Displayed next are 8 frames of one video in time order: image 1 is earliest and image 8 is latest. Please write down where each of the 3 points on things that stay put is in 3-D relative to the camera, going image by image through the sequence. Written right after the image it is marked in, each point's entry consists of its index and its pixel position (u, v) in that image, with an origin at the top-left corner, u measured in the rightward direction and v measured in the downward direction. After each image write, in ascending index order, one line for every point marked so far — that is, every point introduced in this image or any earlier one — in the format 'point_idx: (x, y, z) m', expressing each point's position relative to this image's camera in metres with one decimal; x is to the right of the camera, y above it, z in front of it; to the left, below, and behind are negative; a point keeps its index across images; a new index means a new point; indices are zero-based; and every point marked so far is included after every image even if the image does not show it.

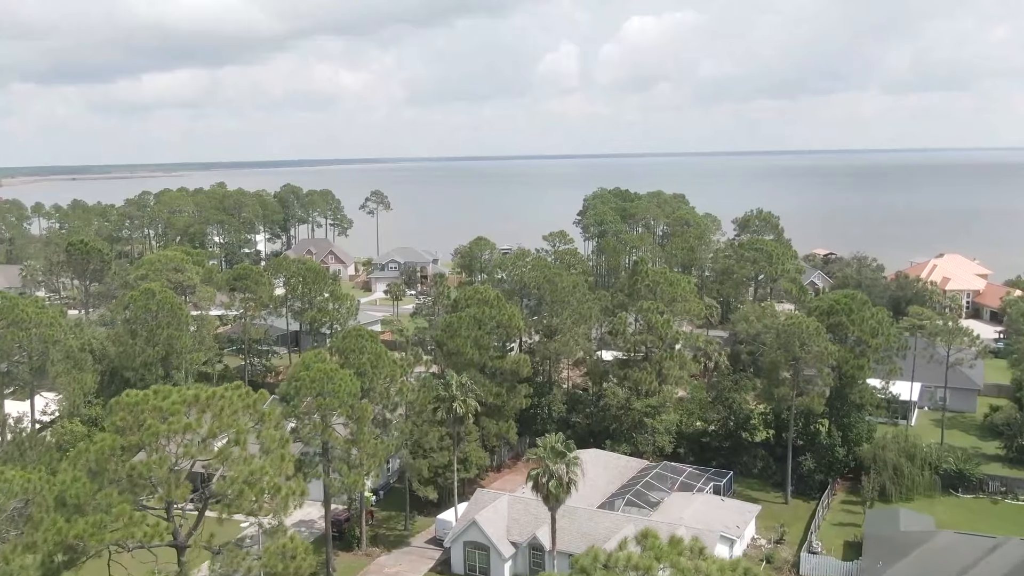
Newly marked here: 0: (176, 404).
0: (-5.8, -2.1, +18.6) m
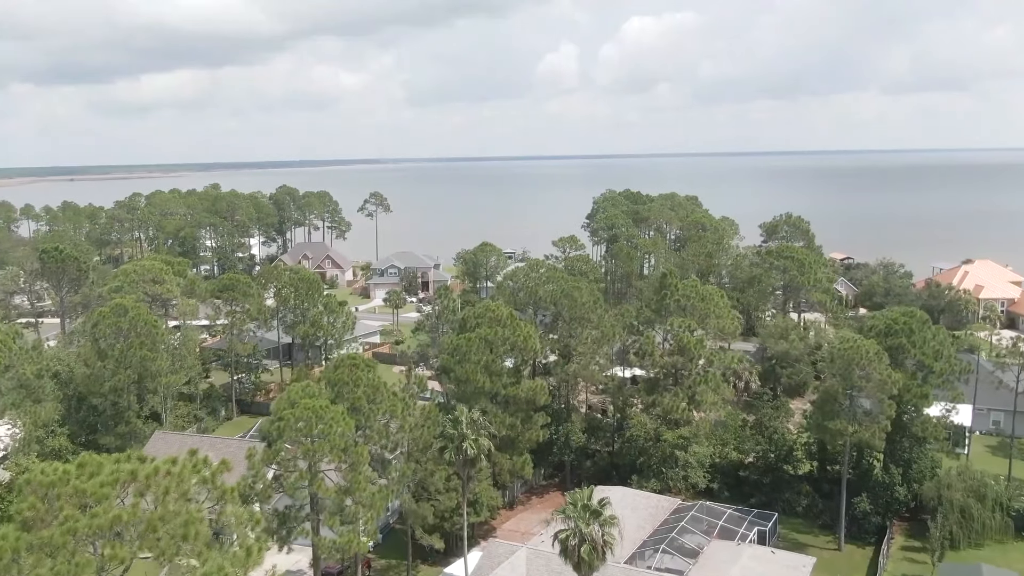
0: (-5.3, -2.6, +14.2) m
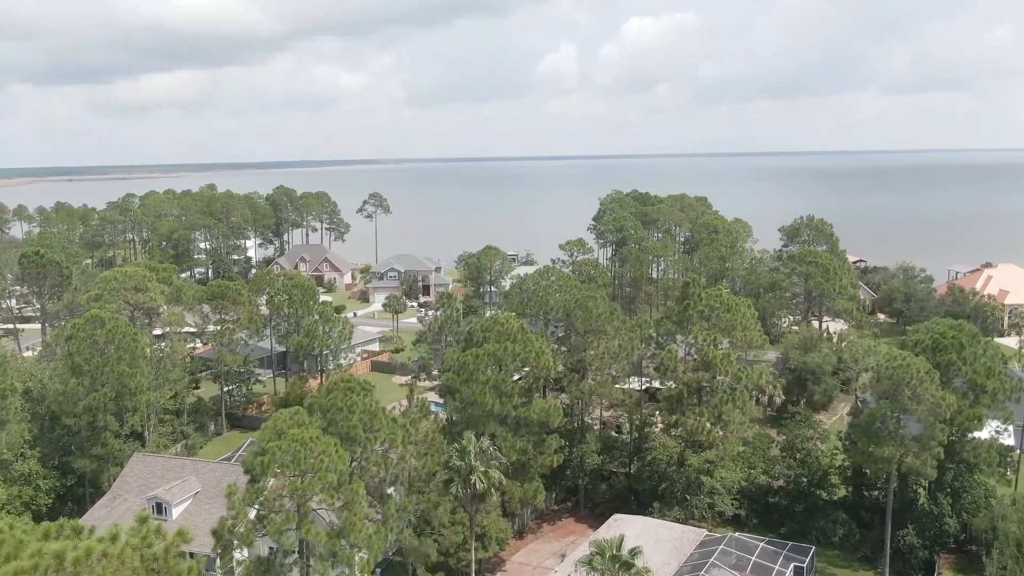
0: (-5.0, -2.9, +11.3) m
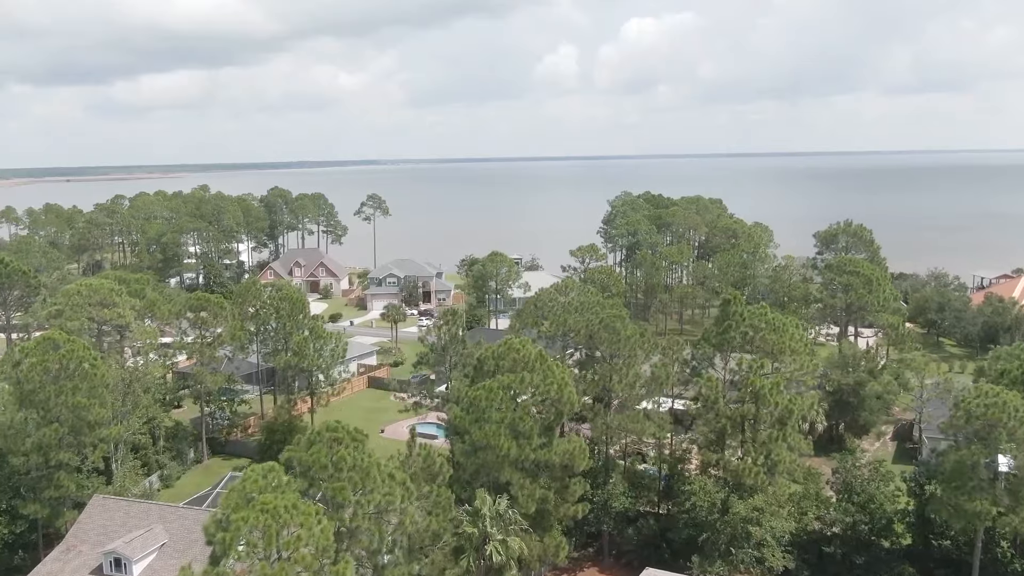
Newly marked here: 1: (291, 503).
0: (-4.6, -3.4, +6.9) m
1: (-3.5, -3.4, +17.4) m
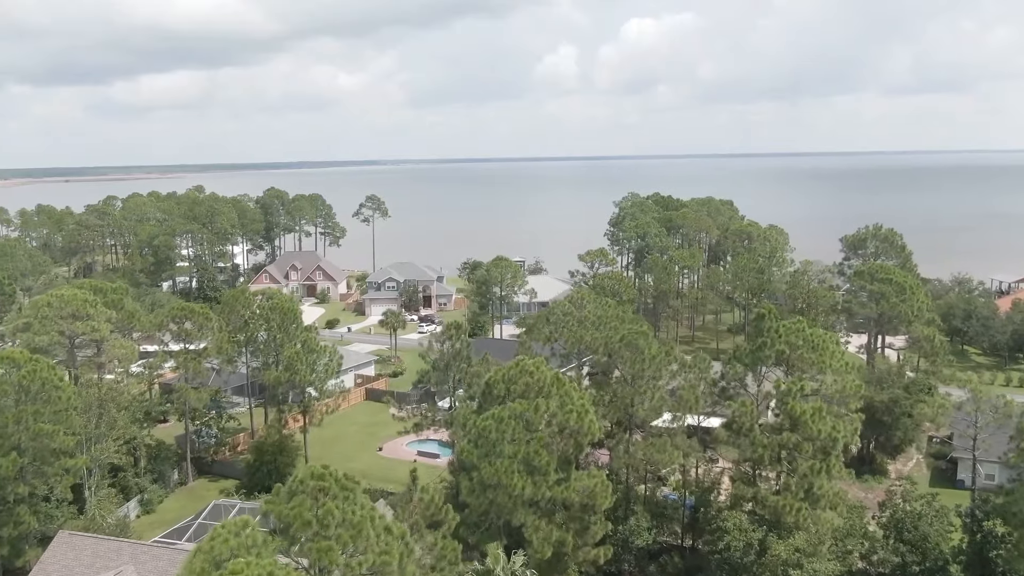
0: (-4.3, -3.7, +4.0) m
1: (-3.3, -3.7, +14.5) m
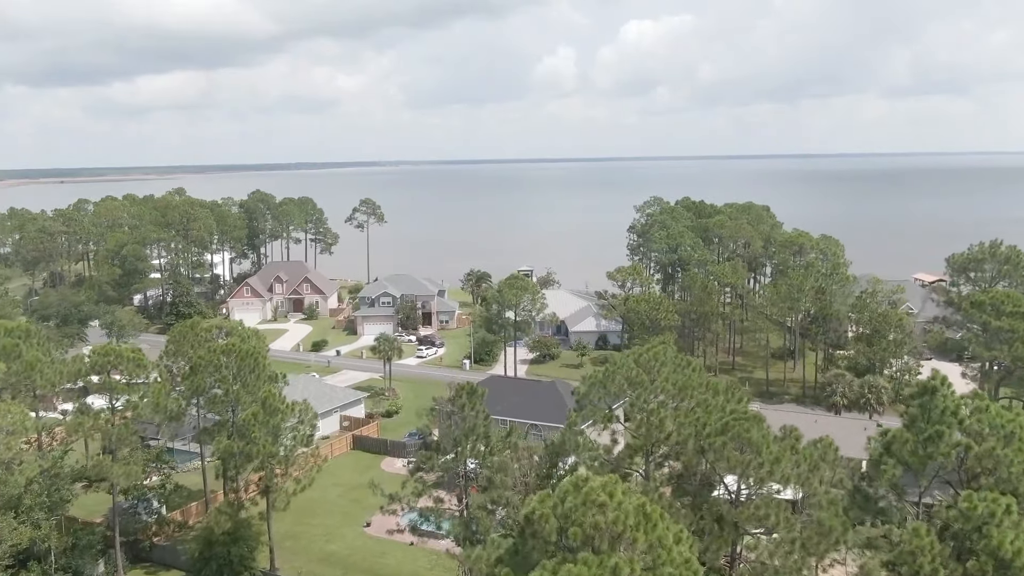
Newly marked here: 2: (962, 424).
0: (-3.6, -4.7, -5.1) m
1: (-2.5, -4.7, +5.4) m
2: (+7.4, -2.2, +18.3) m
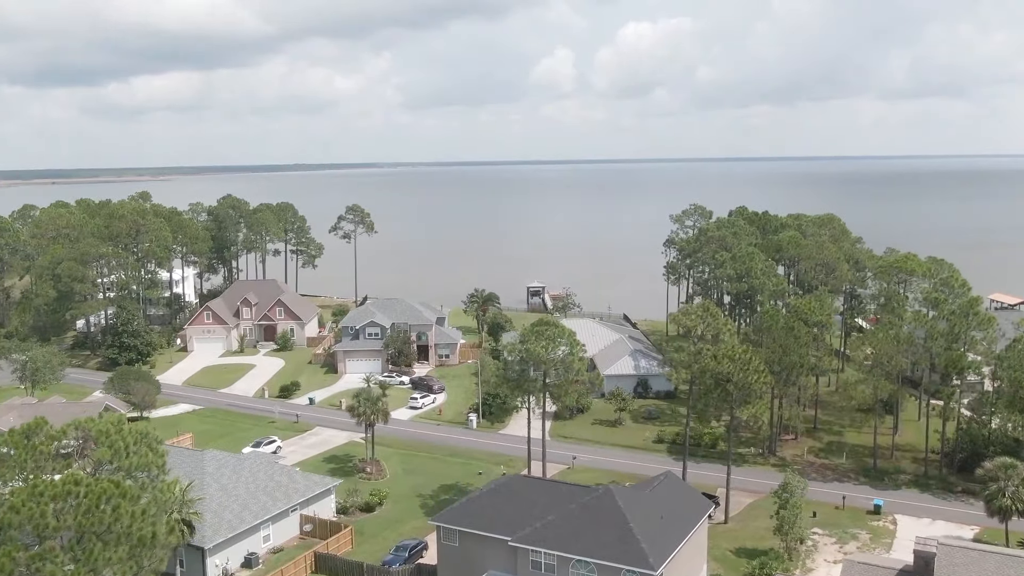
0: (-2.6, -6.1, -18.3) m
1: (-1.6, -6.2, -7.9) m
2: (+8.4, -3.6, +5.1) m
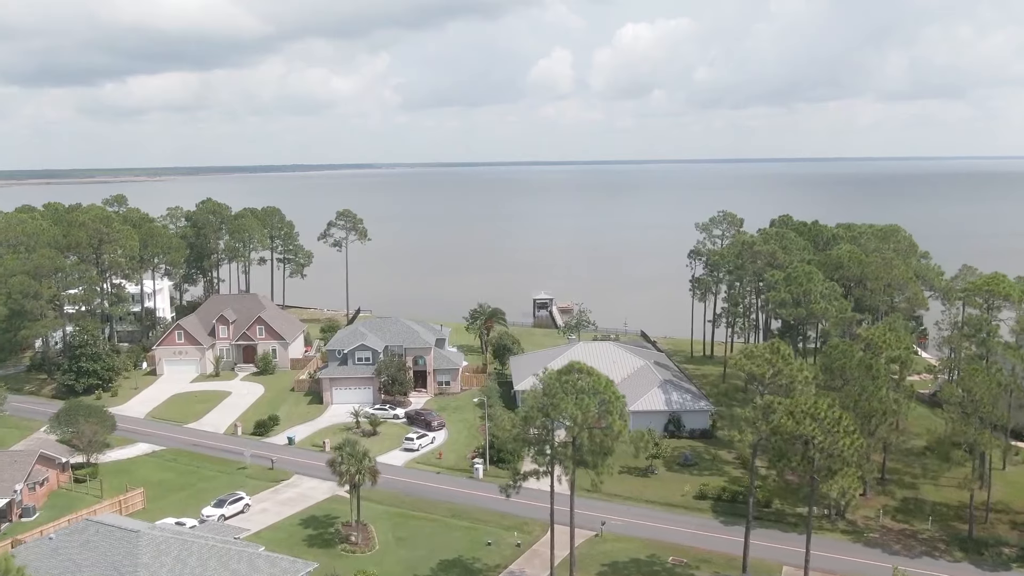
0: (-2.0, -6.9, -25.5) m
1: (-1.0, -7.0, -15.1) m
2: (+8.9, -4.5, -2.1) m
